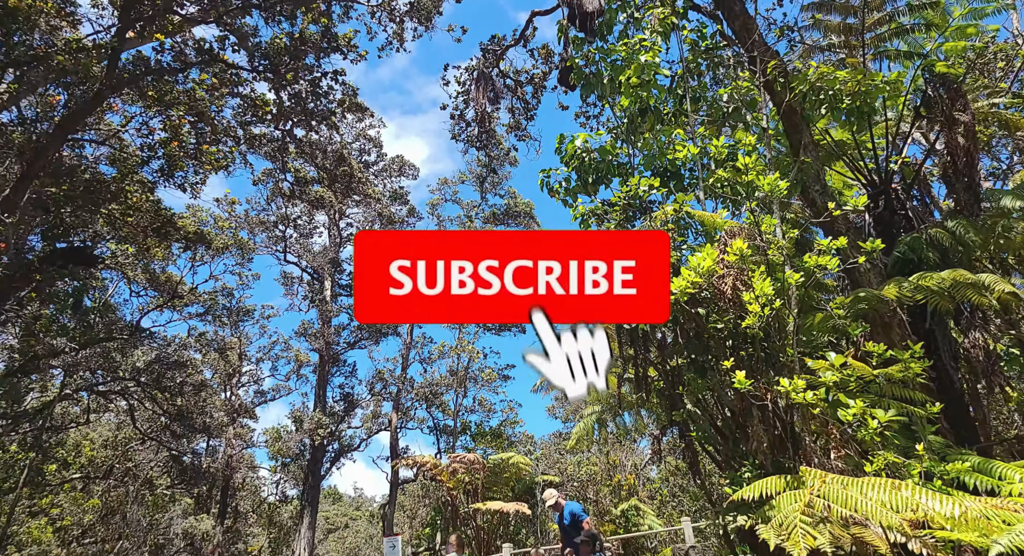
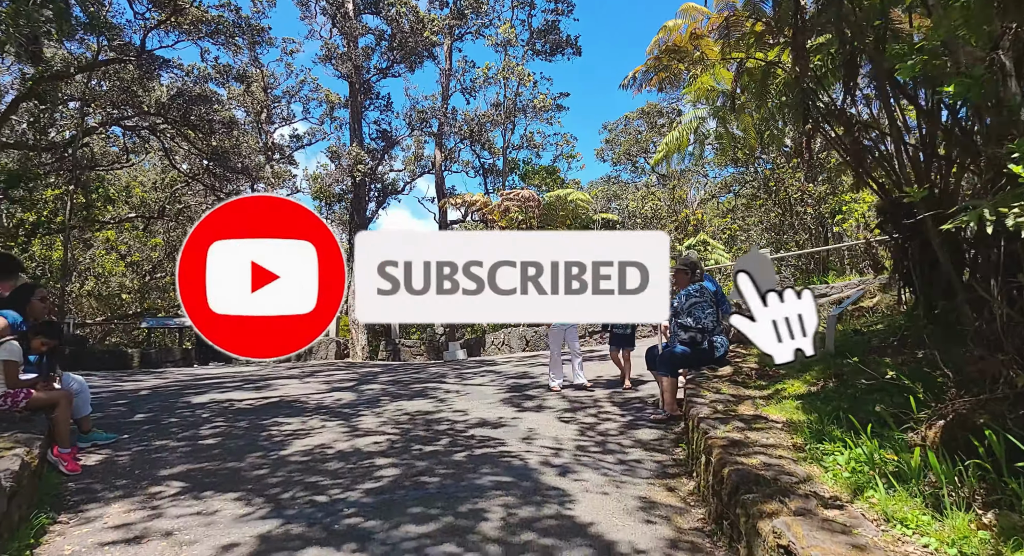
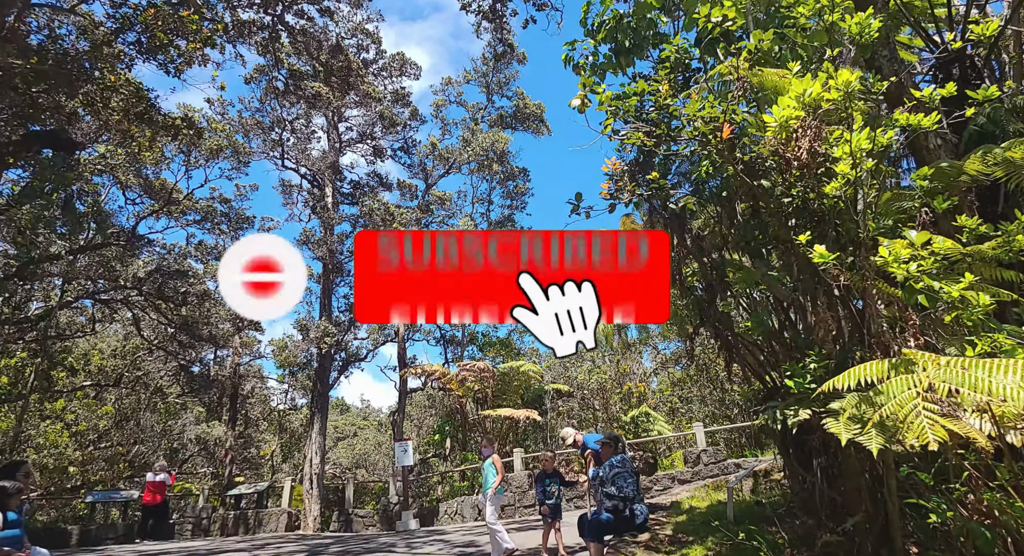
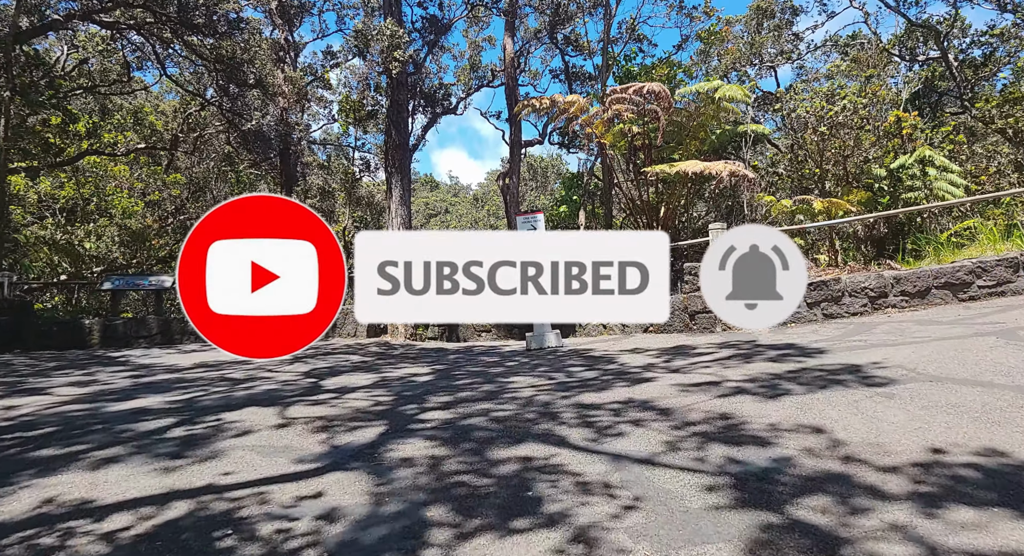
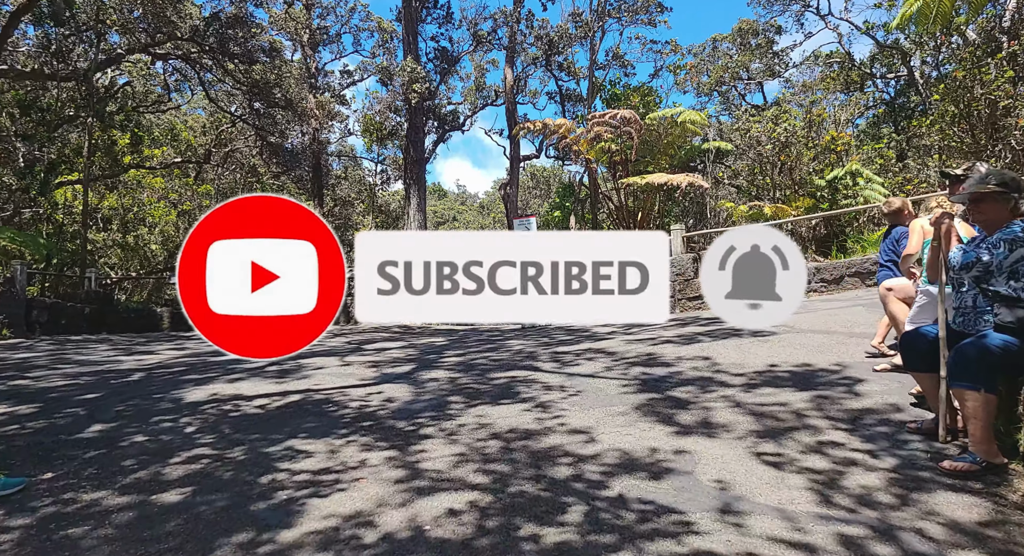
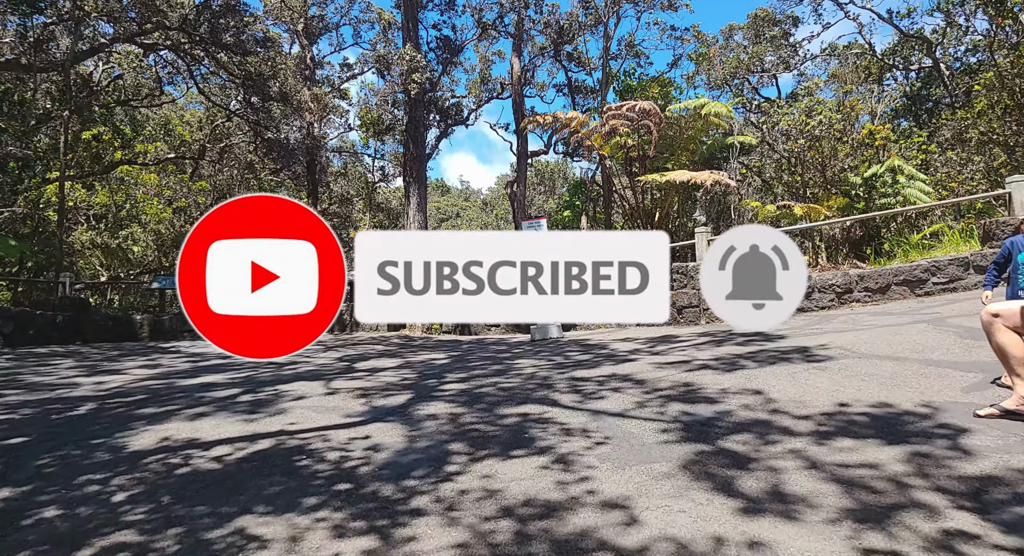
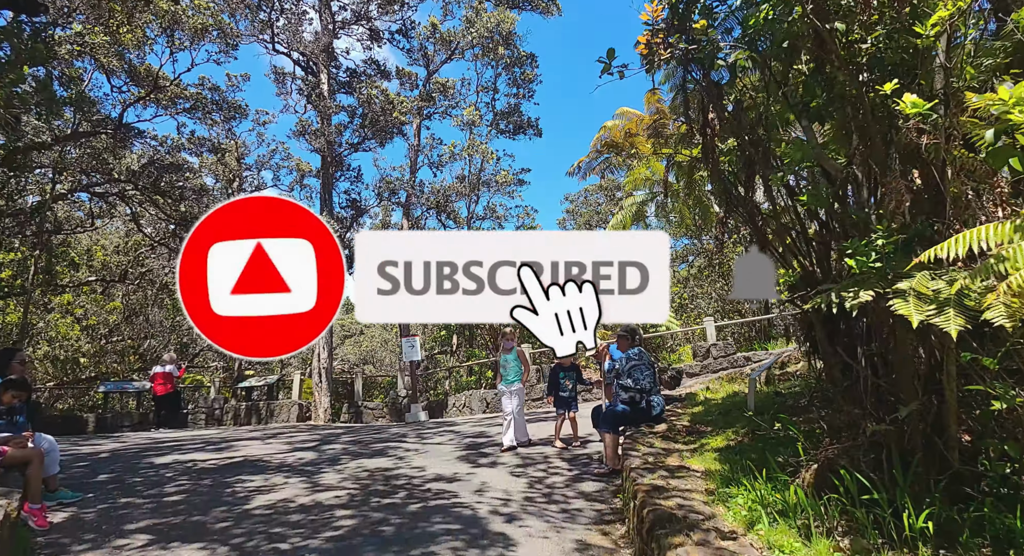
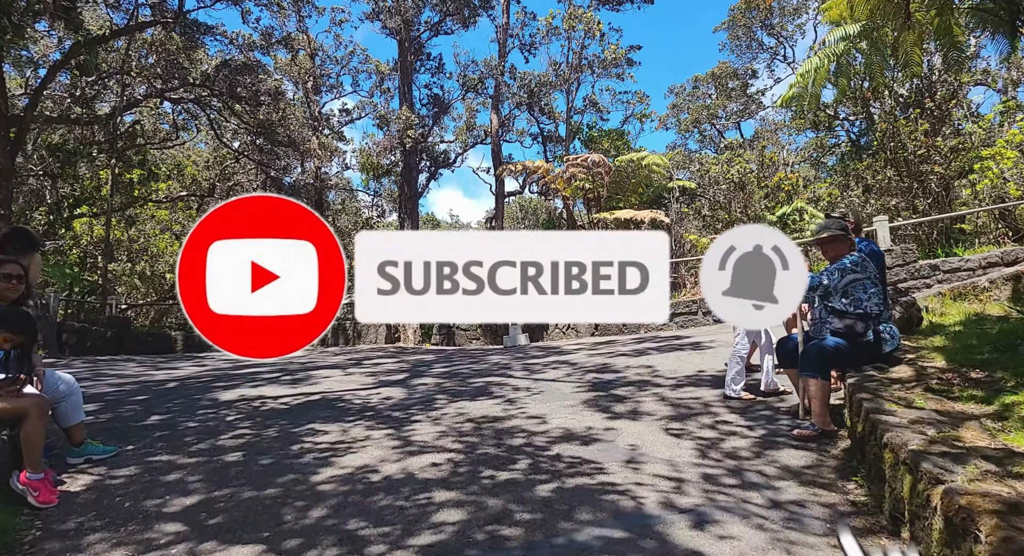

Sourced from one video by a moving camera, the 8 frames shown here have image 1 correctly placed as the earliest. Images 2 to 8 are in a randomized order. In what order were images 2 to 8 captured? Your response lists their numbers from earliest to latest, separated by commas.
3, 7, 2, 8, 5, 6, 4
